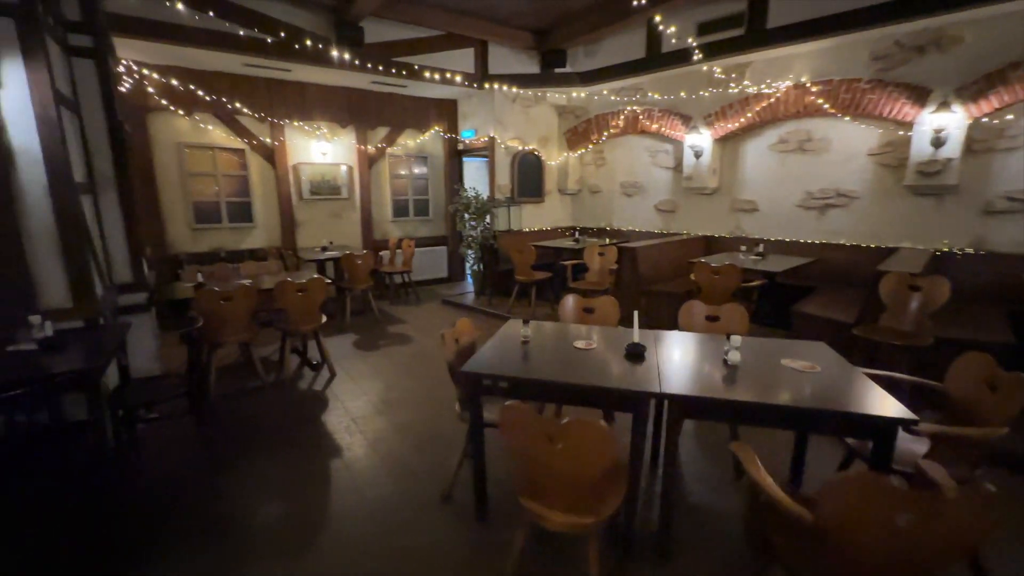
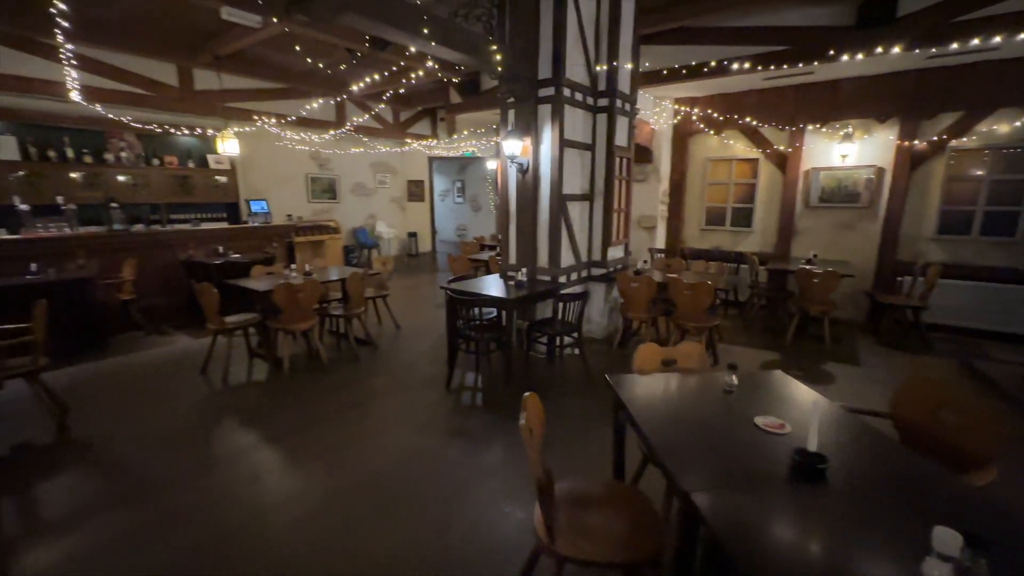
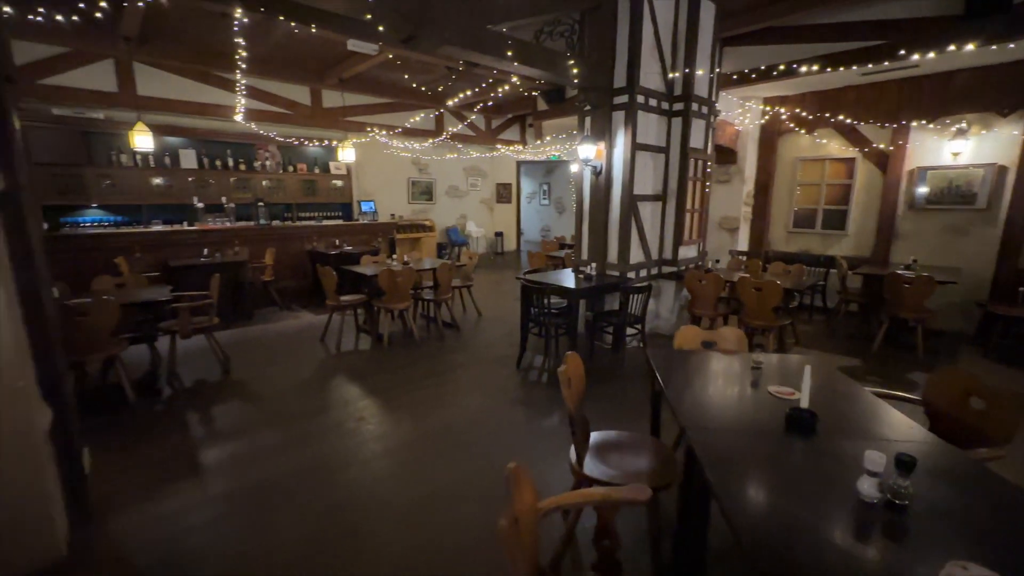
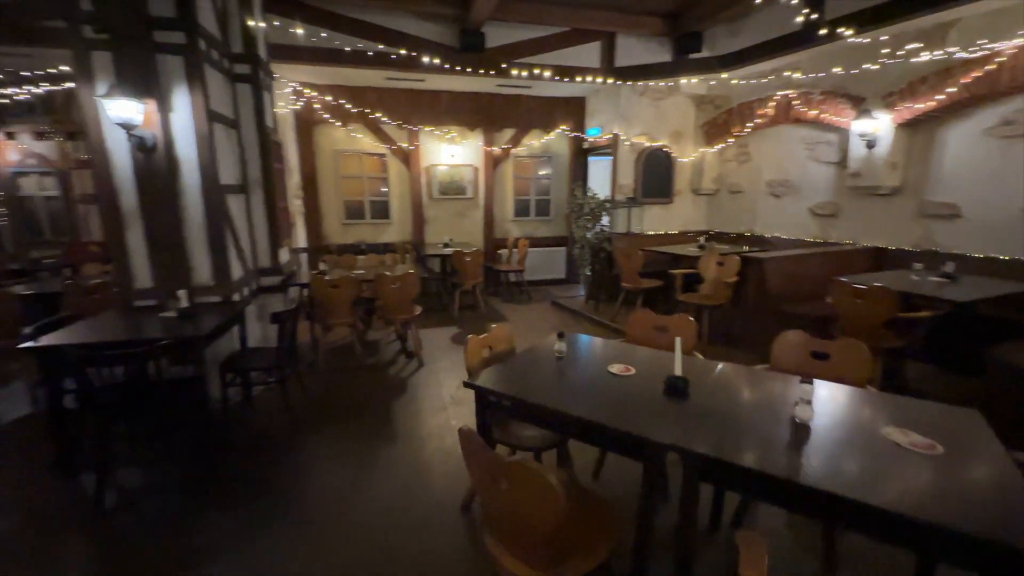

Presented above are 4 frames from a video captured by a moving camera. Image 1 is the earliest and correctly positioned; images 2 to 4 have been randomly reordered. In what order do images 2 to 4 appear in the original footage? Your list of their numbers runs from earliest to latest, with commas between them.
4, 2, 3
